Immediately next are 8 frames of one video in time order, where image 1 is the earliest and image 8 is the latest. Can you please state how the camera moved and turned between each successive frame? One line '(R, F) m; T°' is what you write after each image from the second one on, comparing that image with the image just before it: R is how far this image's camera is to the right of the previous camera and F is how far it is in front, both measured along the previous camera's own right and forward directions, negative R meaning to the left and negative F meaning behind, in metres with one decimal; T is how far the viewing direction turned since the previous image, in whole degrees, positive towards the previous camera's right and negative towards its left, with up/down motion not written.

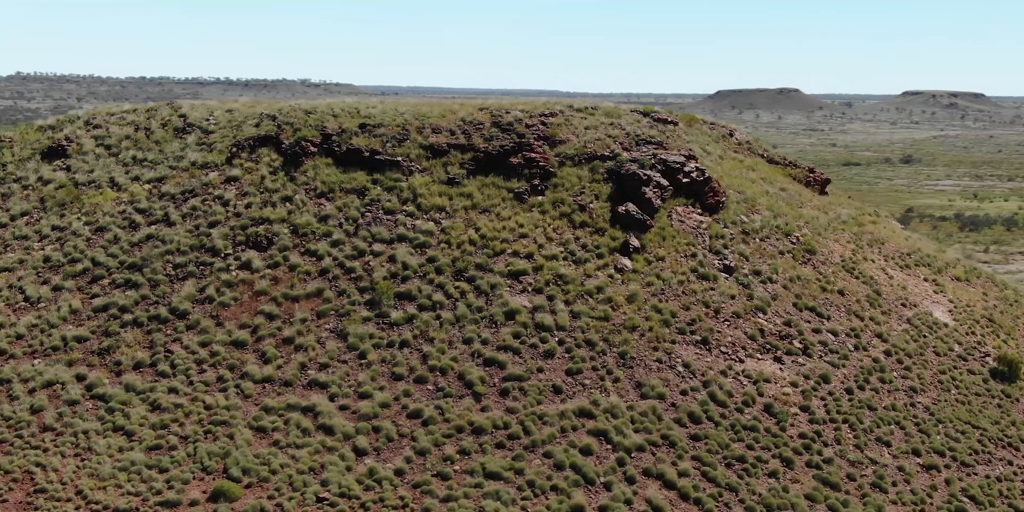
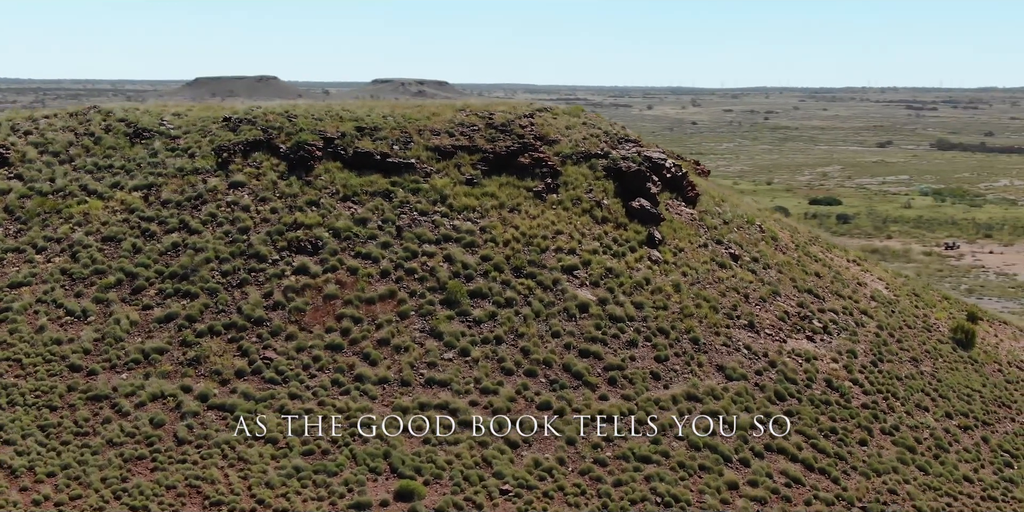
(-3.4, -0.4) m; +9°
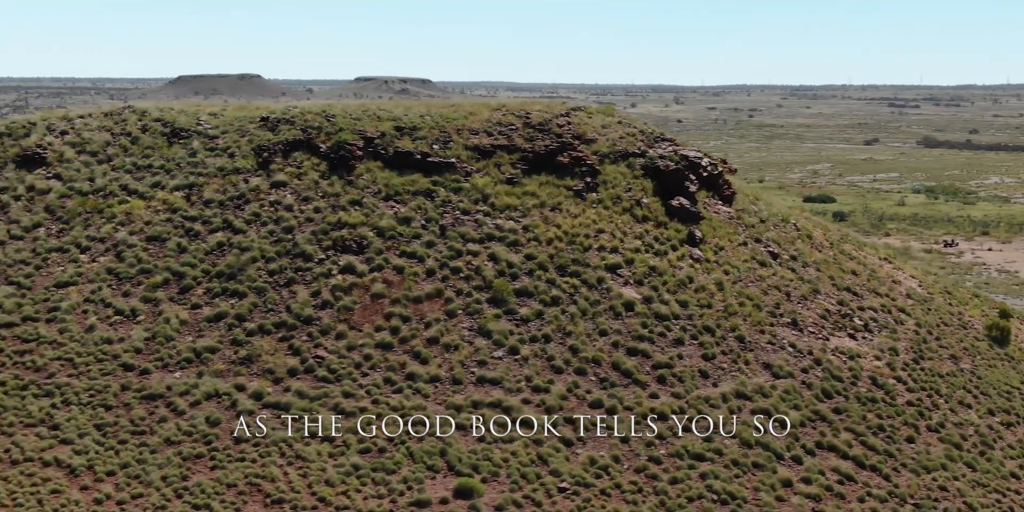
(-0.4, 0.0) m; -2°
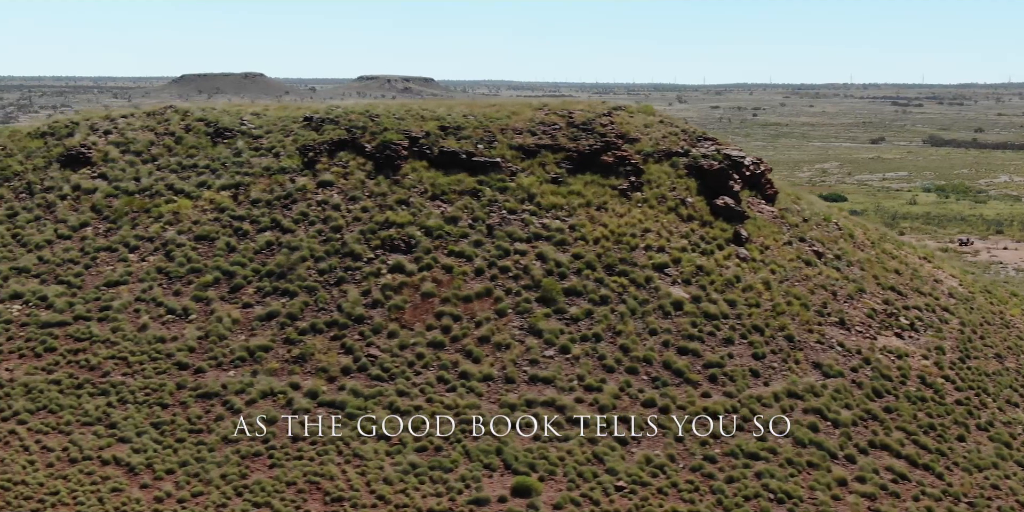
(-0.3, 0.0) m; -2°
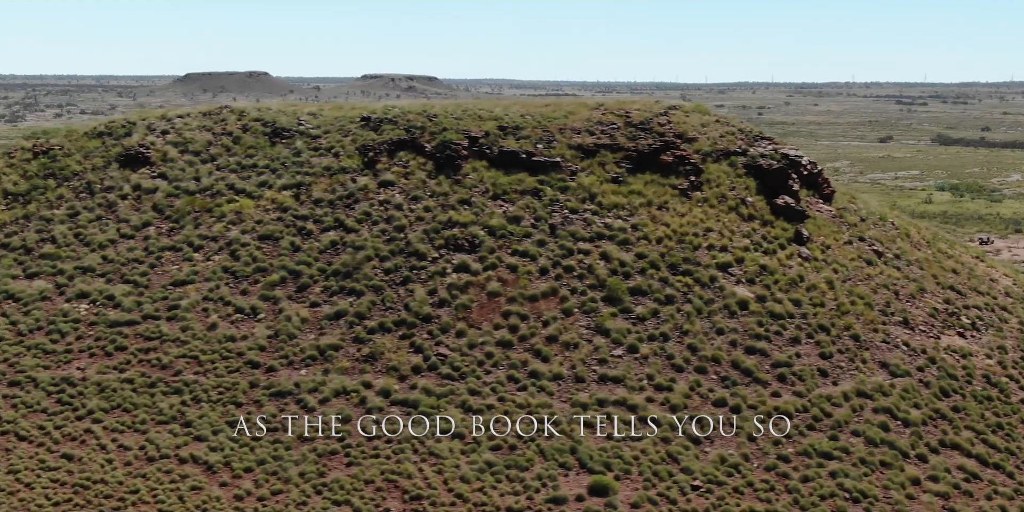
(-1.7, -0.1) m; 0°
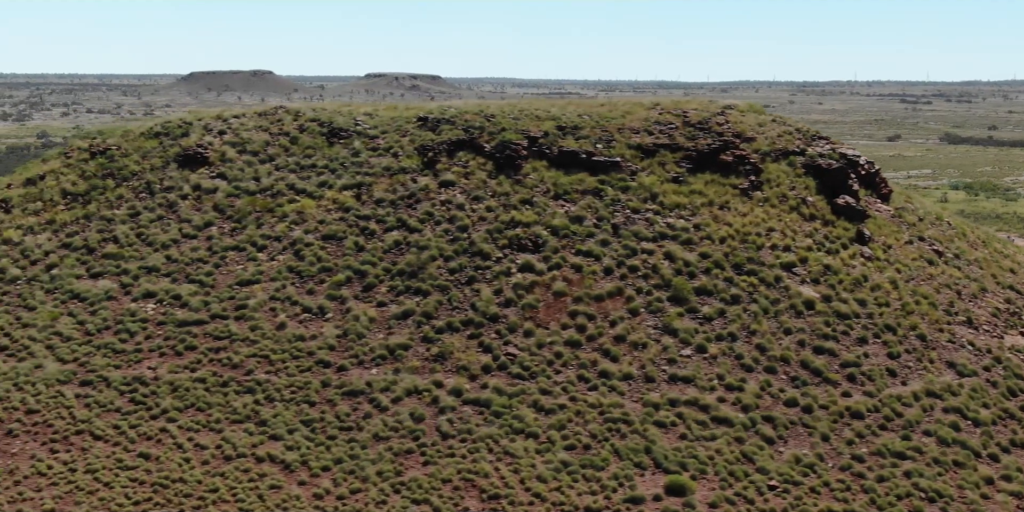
(-1.7, 0.0) m; 0°
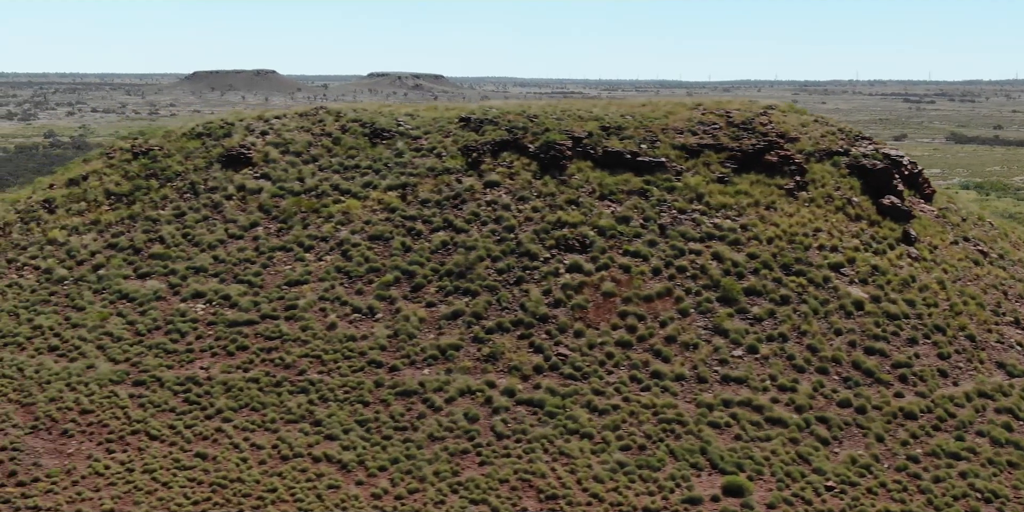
(-1.3, 0.0) m; 0°
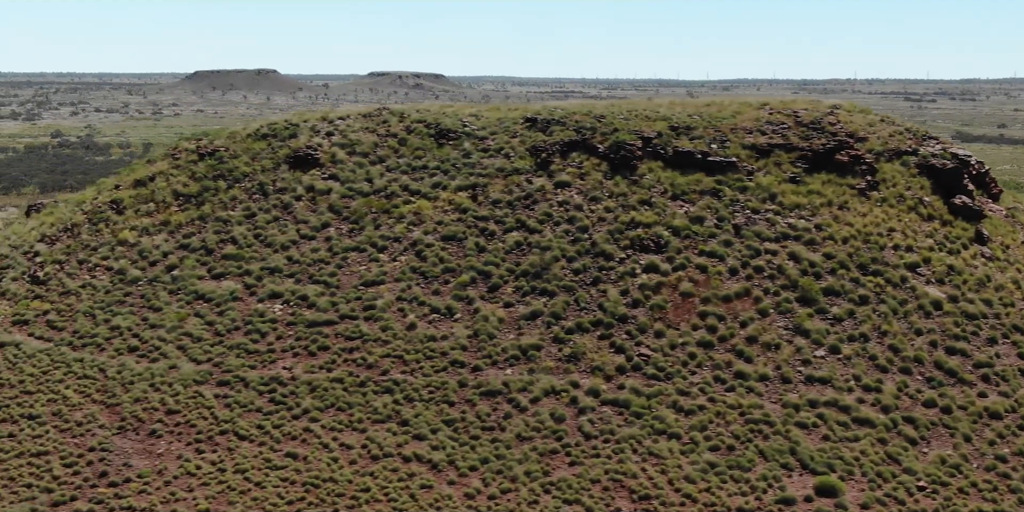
(-2.1, -0.1) m; 0°
